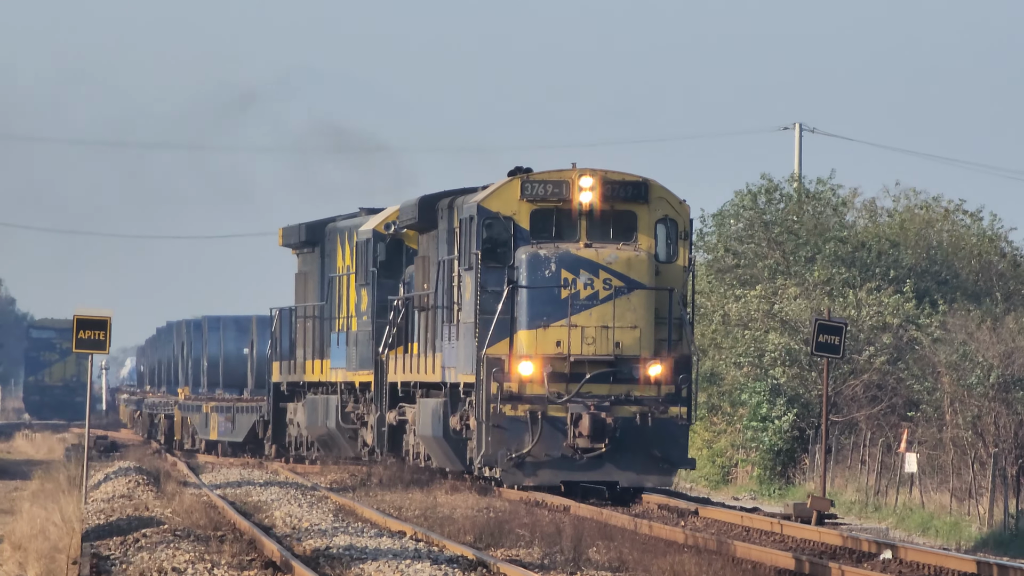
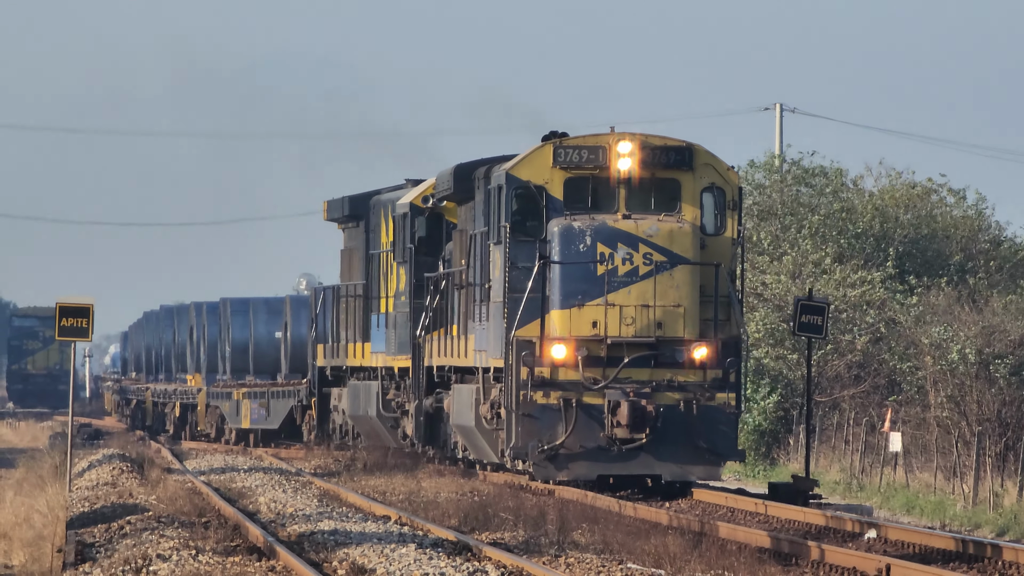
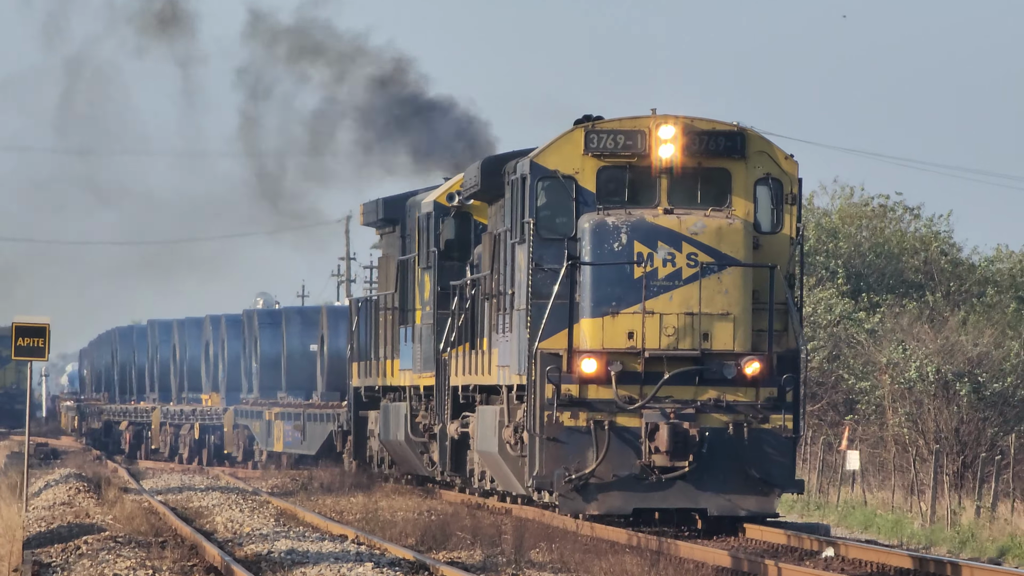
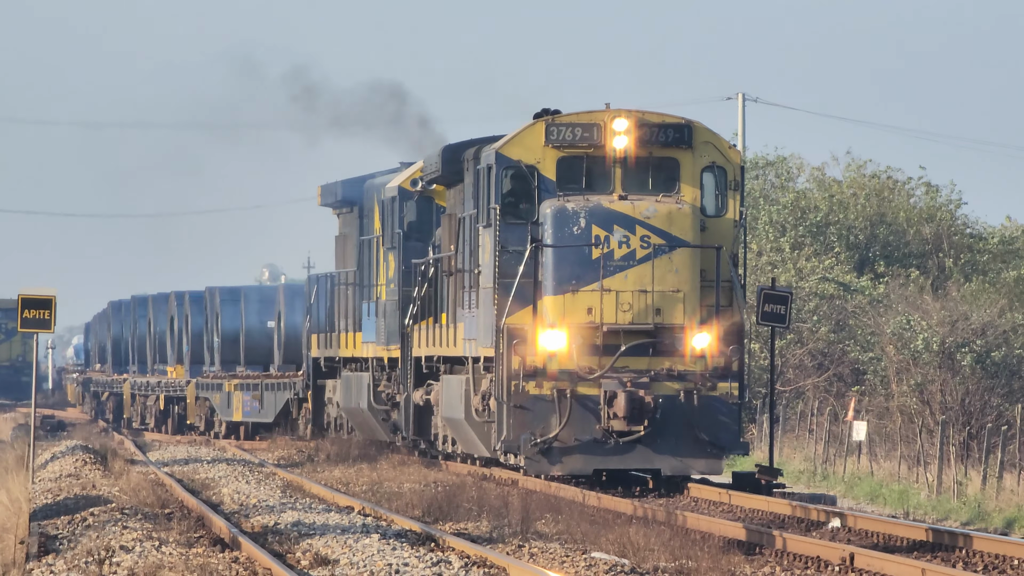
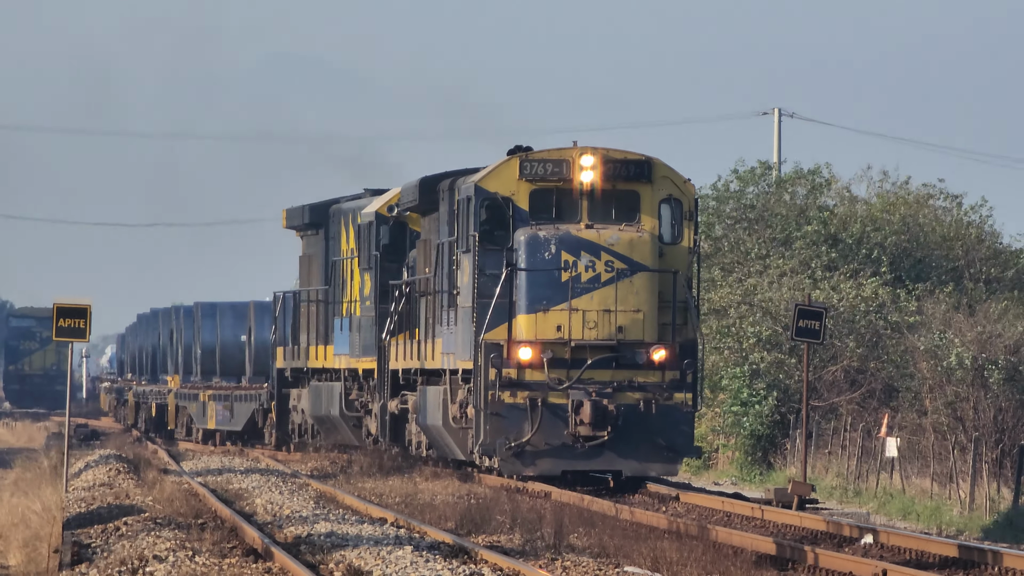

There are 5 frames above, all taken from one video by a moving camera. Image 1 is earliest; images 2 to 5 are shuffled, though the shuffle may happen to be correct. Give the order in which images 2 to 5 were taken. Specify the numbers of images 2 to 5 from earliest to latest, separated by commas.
5, 2, 4, 3
